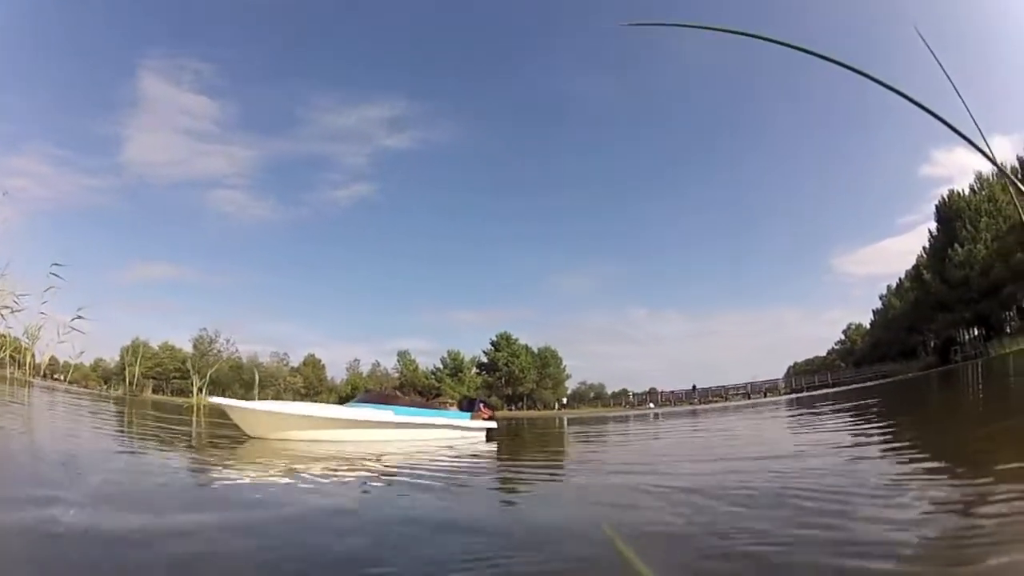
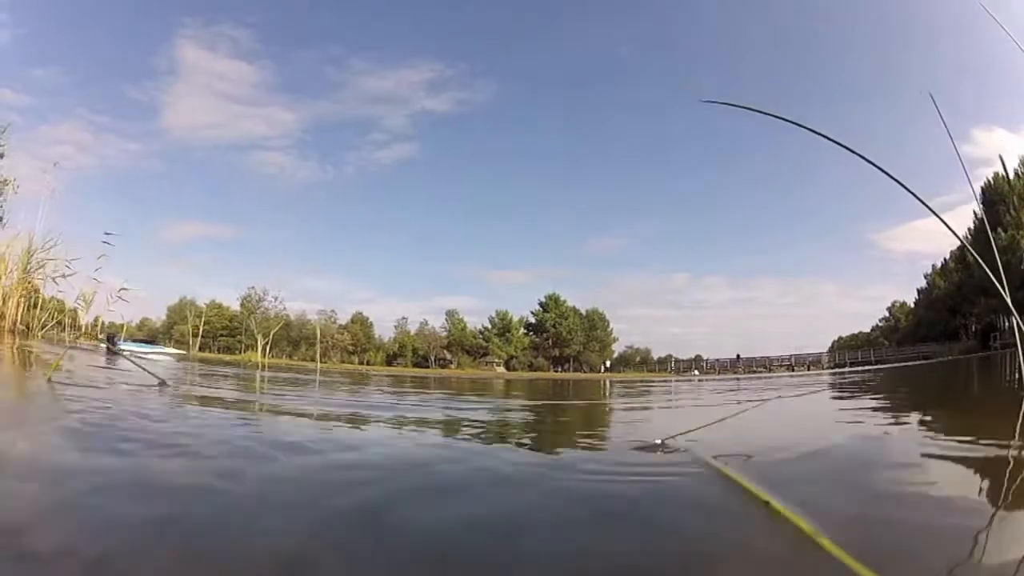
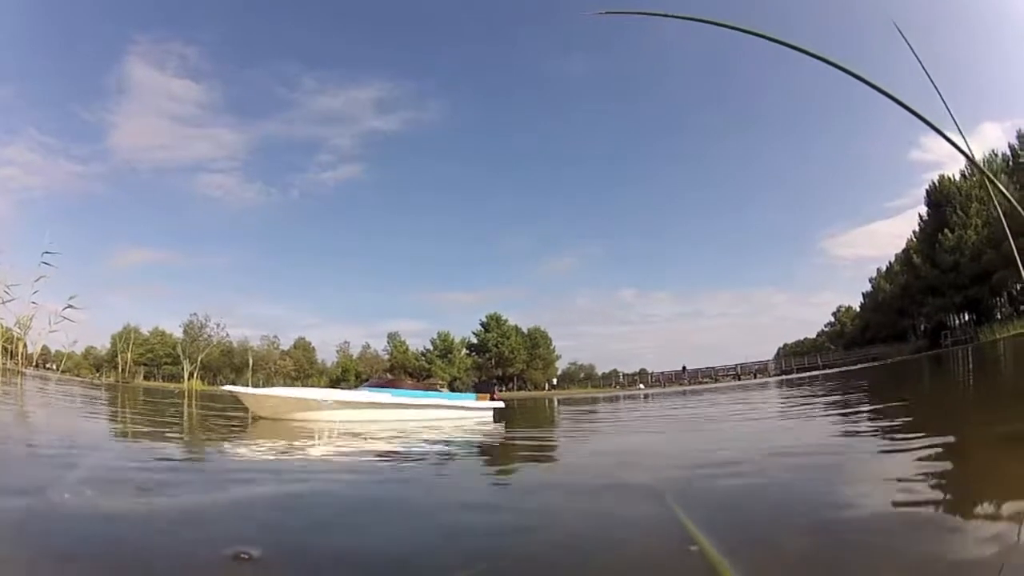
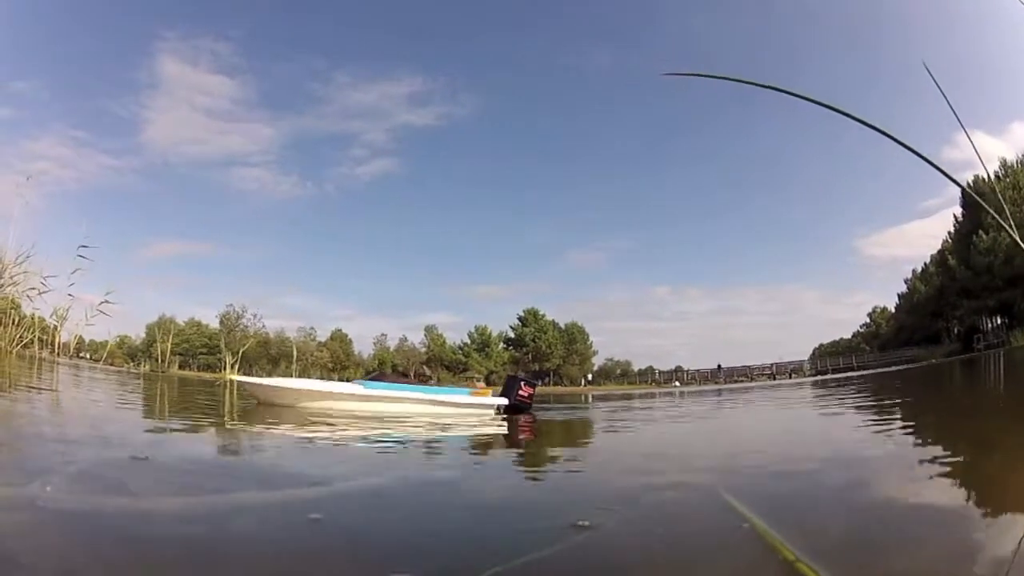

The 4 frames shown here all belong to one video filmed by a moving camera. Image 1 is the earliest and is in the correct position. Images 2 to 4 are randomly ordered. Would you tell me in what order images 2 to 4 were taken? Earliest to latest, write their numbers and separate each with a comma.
3, 4, 2
